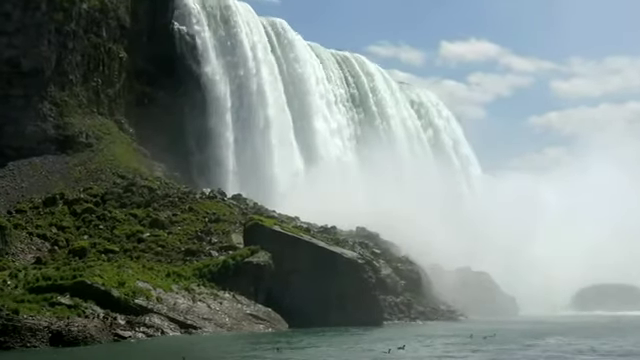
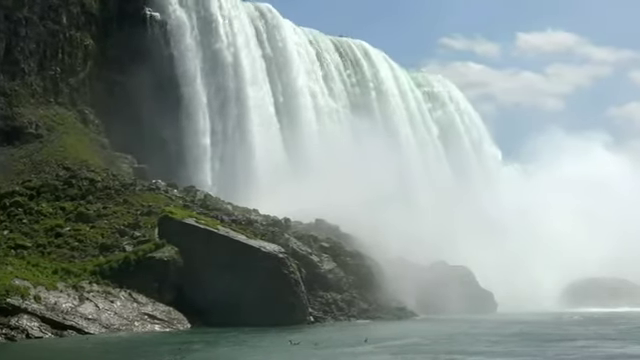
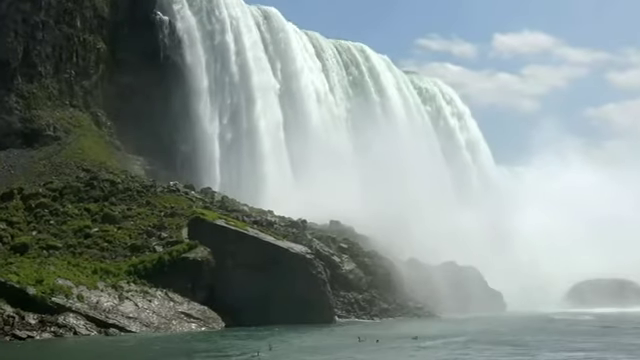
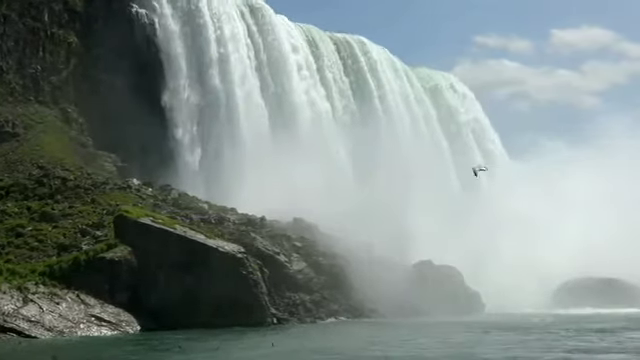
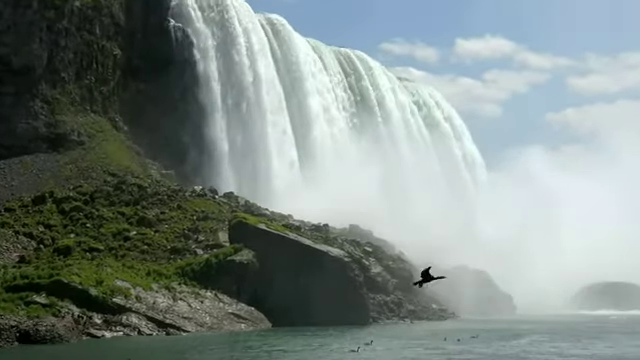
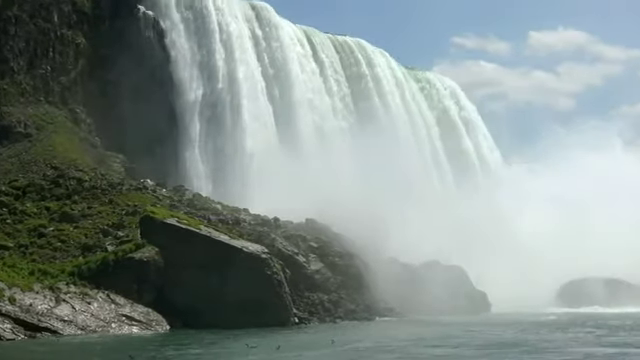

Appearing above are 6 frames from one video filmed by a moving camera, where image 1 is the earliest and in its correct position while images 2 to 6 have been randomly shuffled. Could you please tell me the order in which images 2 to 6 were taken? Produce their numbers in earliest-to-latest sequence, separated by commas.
5, 3, 2, 6, 4
